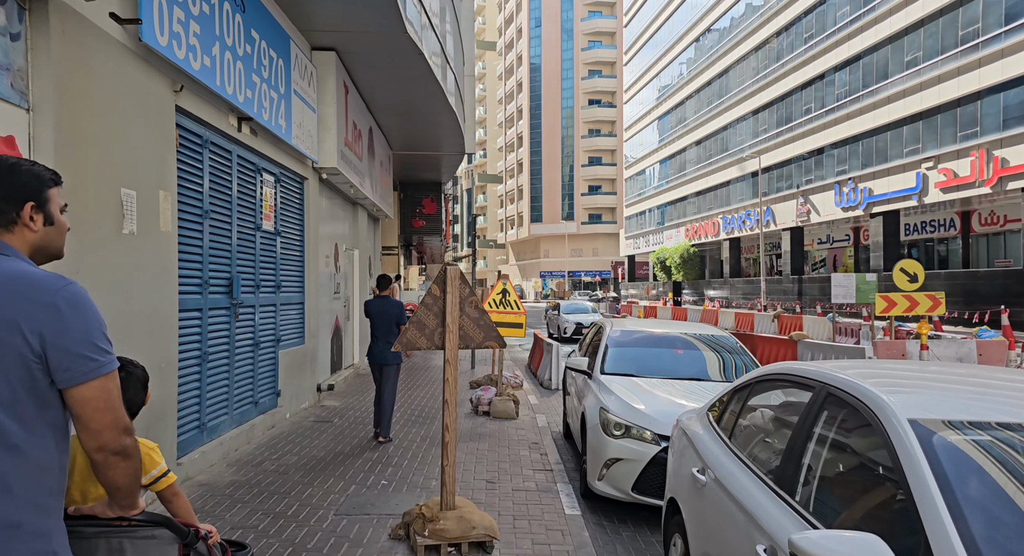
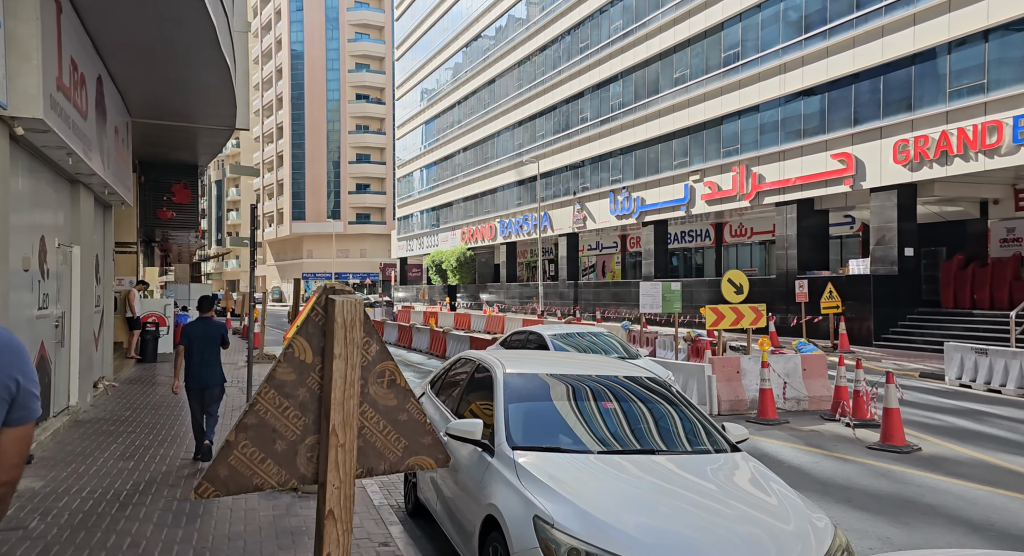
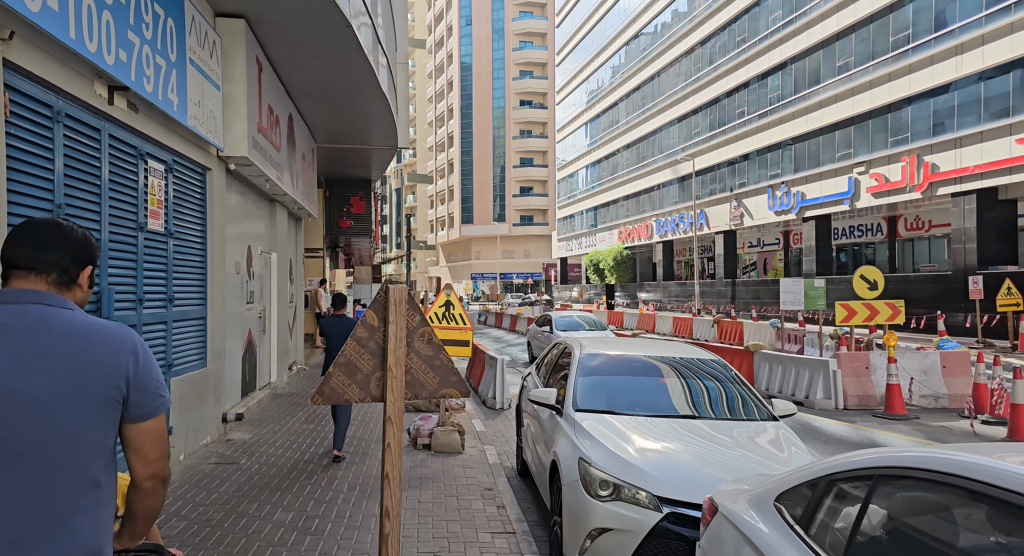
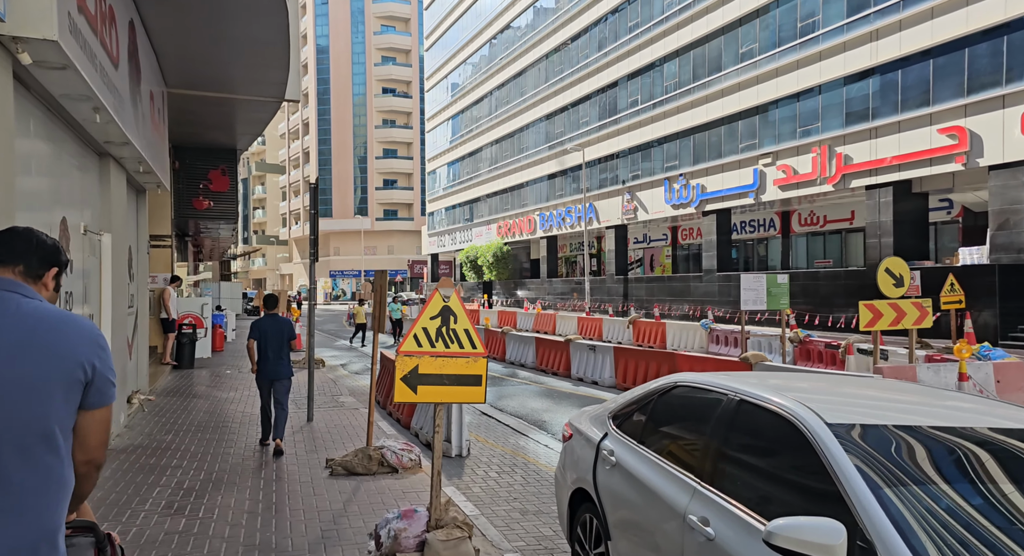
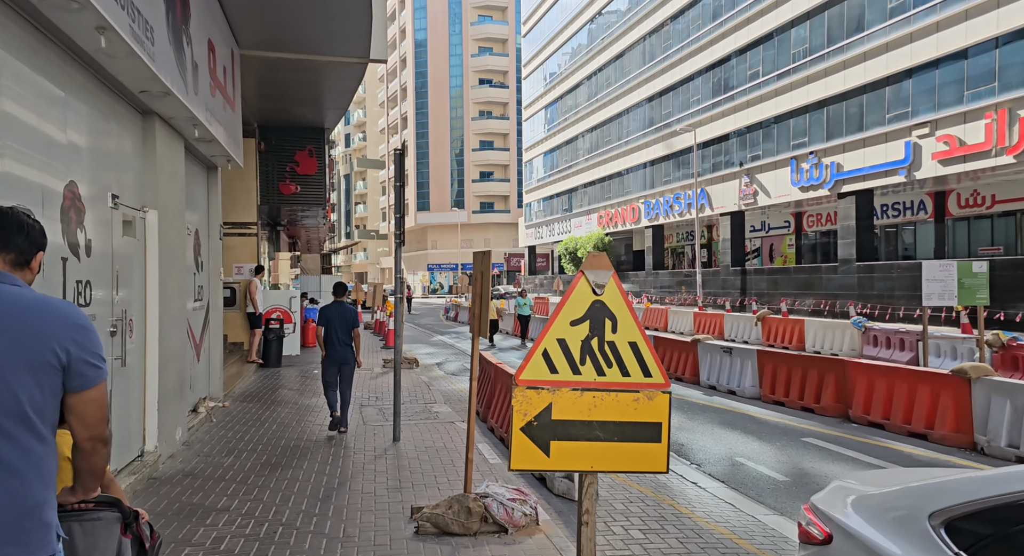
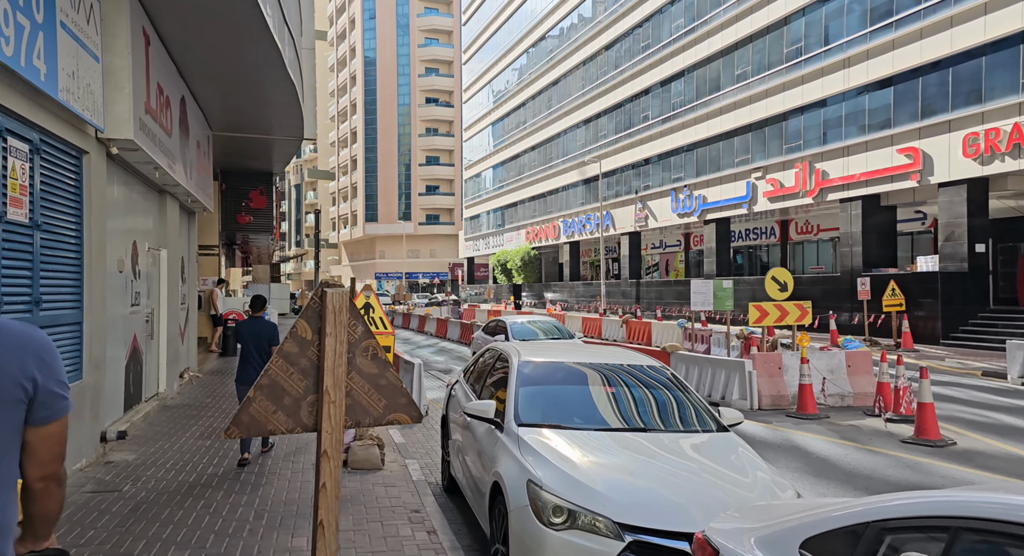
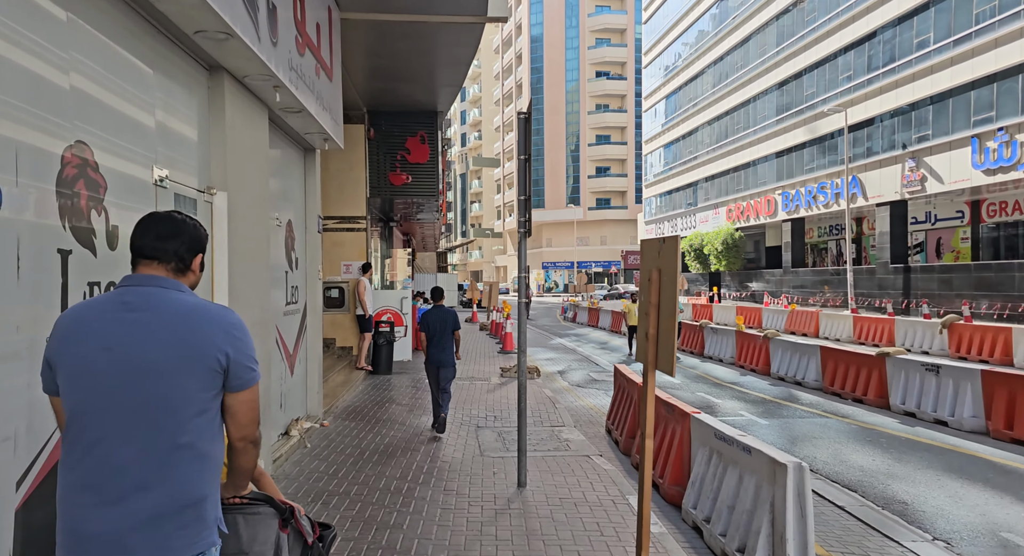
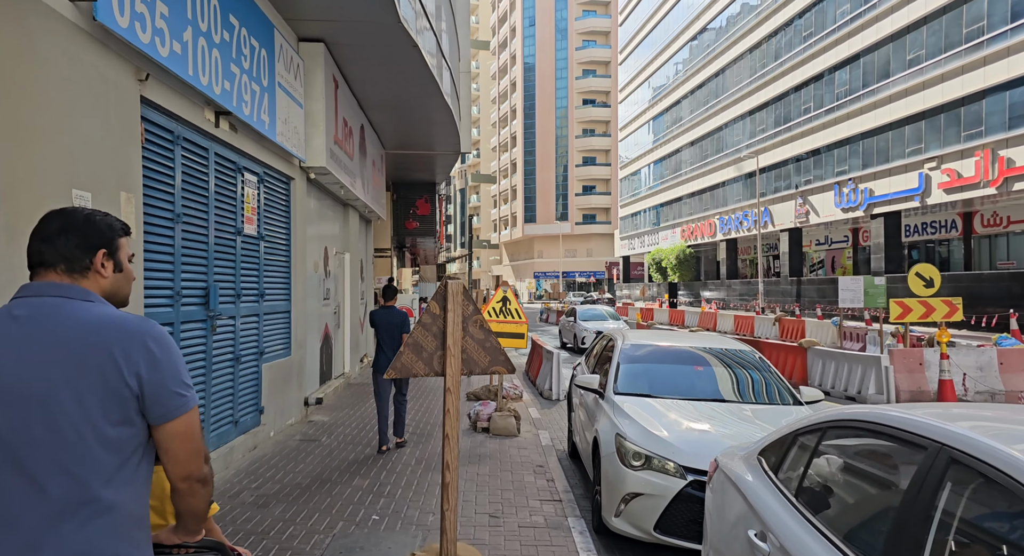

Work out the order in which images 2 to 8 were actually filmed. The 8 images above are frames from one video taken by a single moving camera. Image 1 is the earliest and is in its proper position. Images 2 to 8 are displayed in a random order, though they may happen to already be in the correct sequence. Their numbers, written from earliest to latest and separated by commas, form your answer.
8, 3, 6, 2, 4, 5, 7
